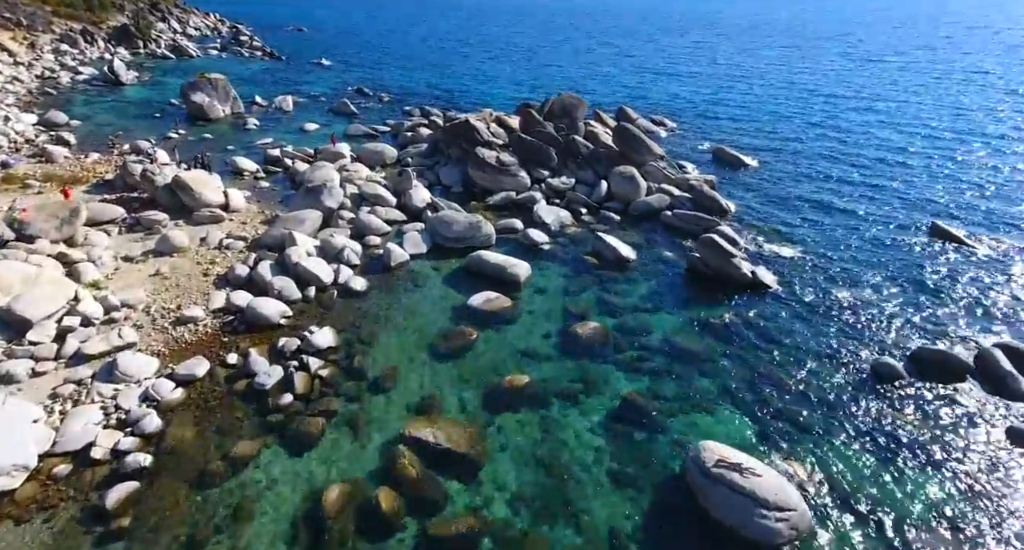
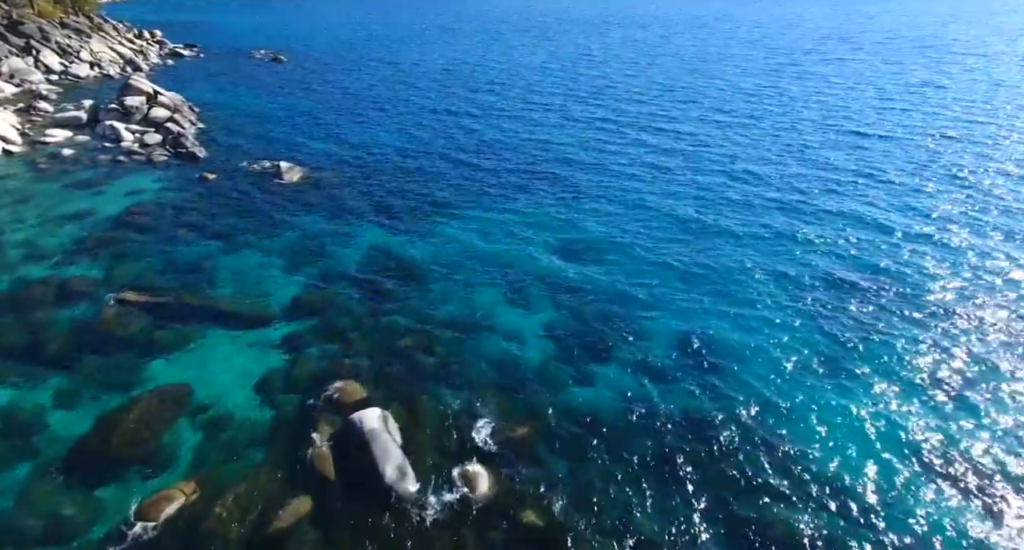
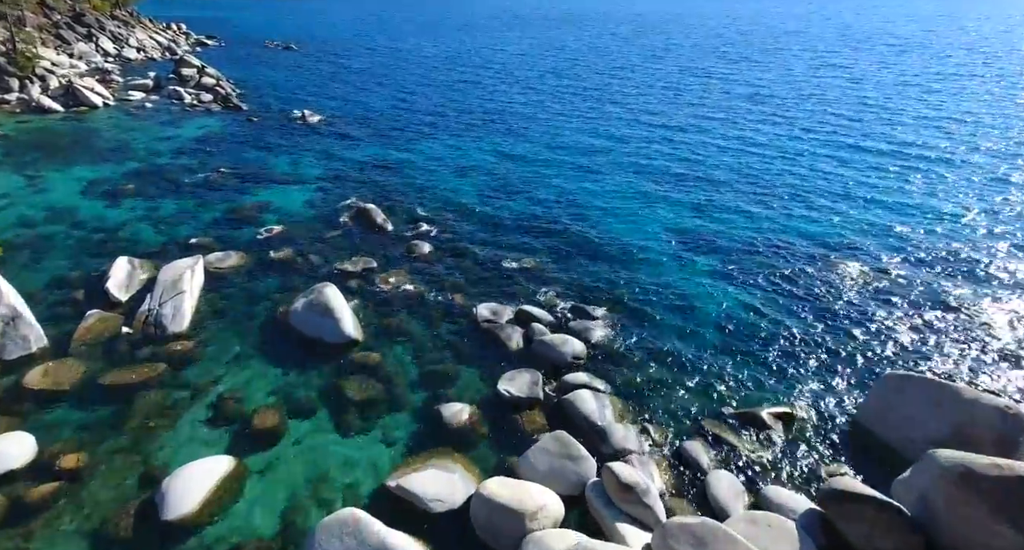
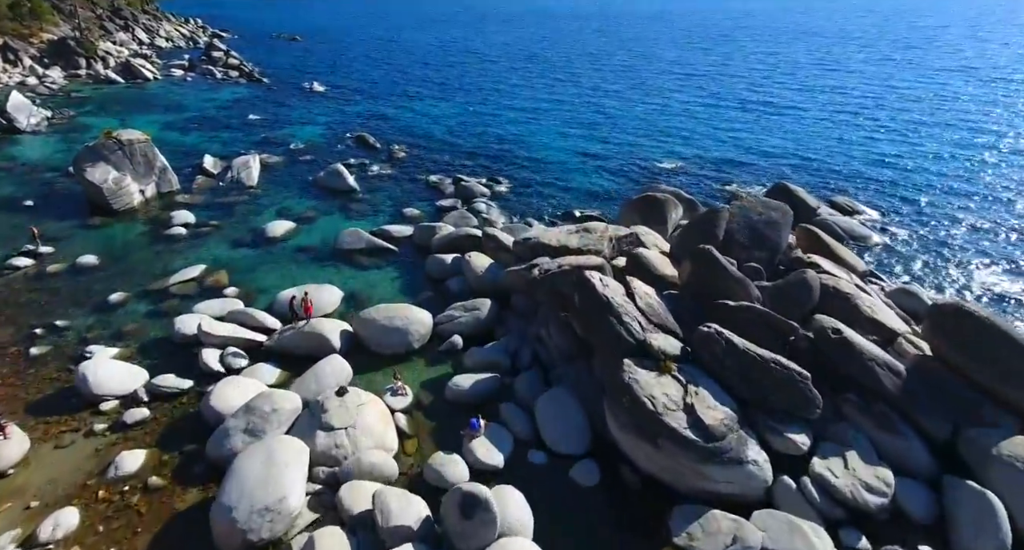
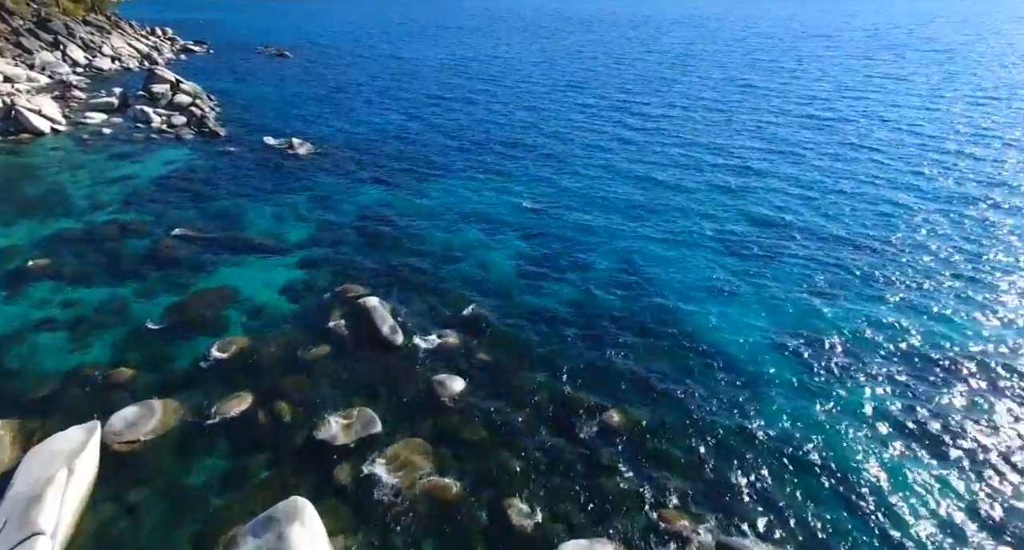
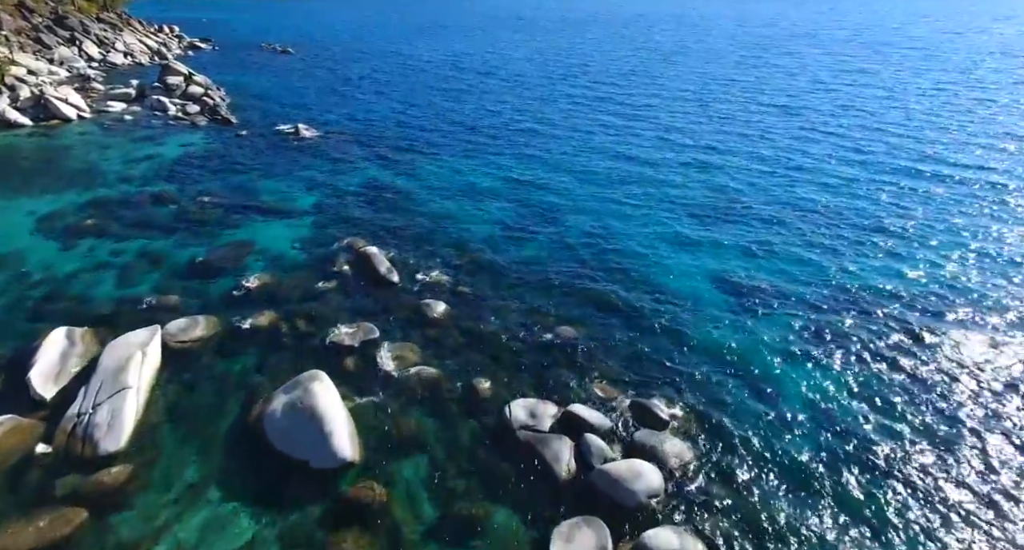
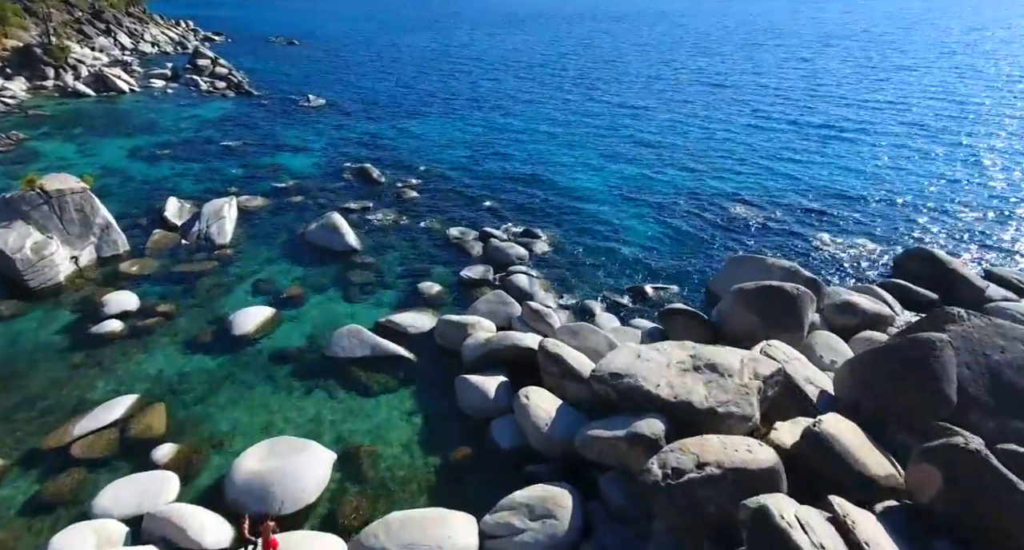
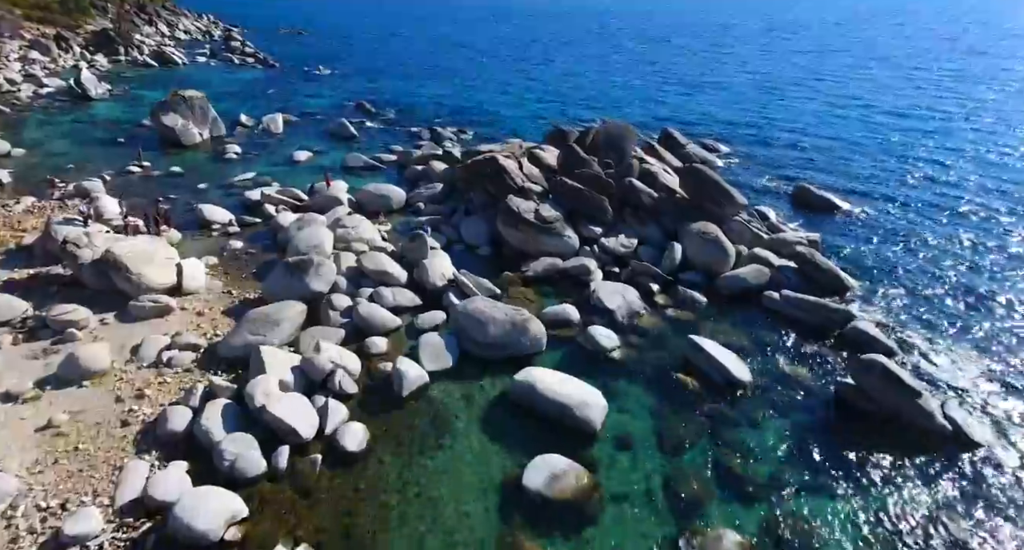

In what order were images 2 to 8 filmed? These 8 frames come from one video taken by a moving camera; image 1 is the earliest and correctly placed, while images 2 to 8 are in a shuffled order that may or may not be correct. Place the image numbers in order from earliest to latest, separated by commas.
8, 4, 7, 3, 6, 5, 2
